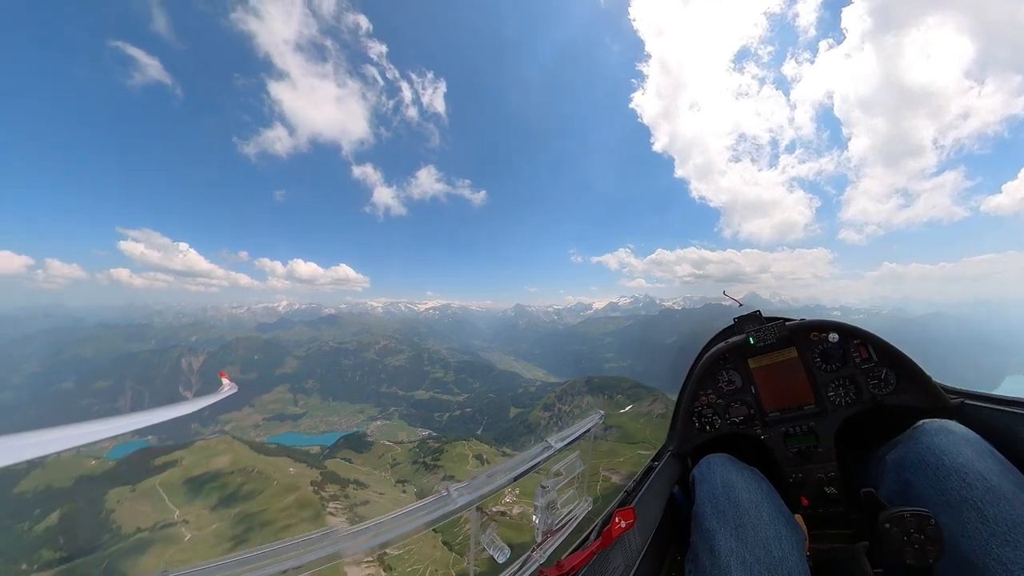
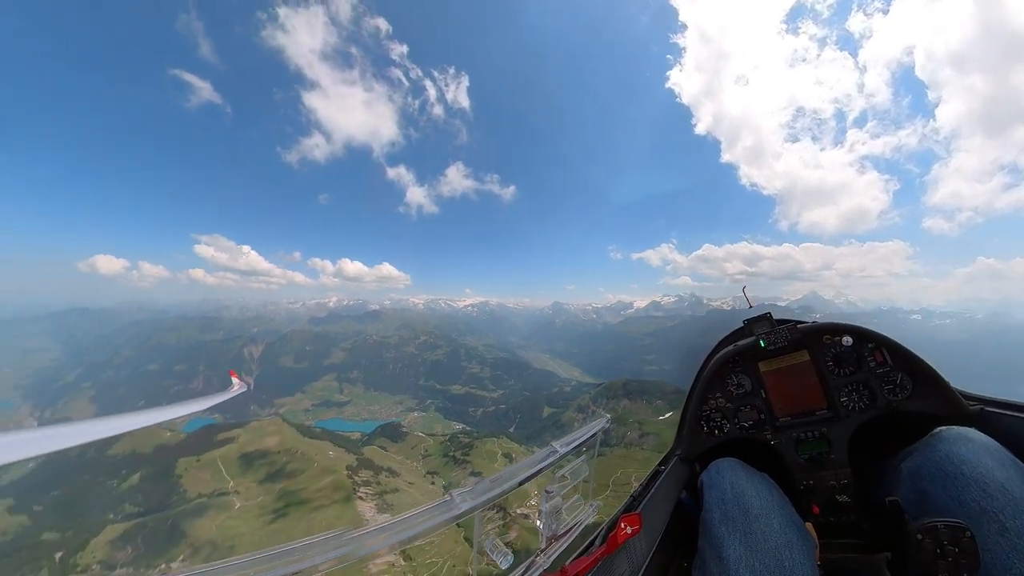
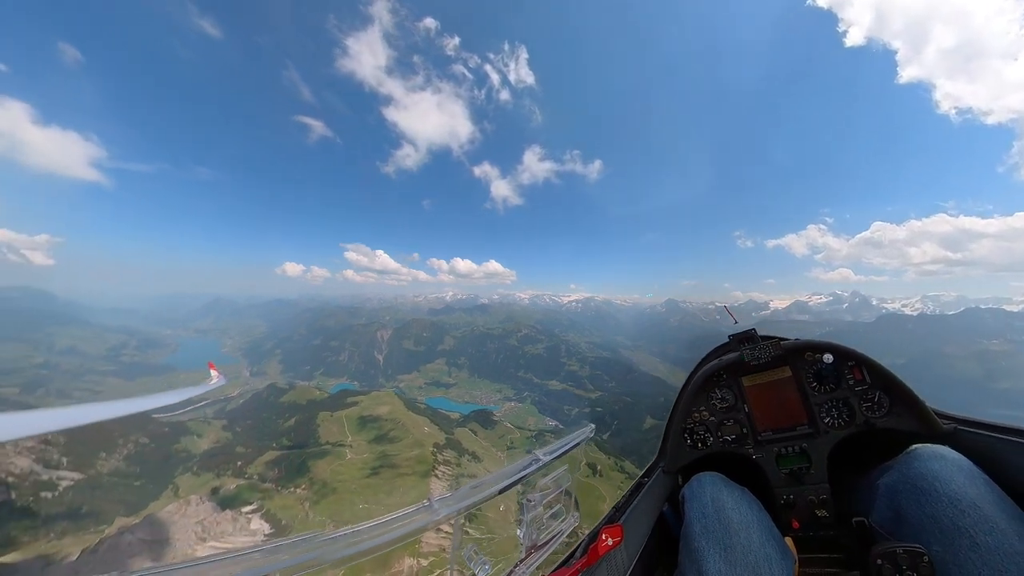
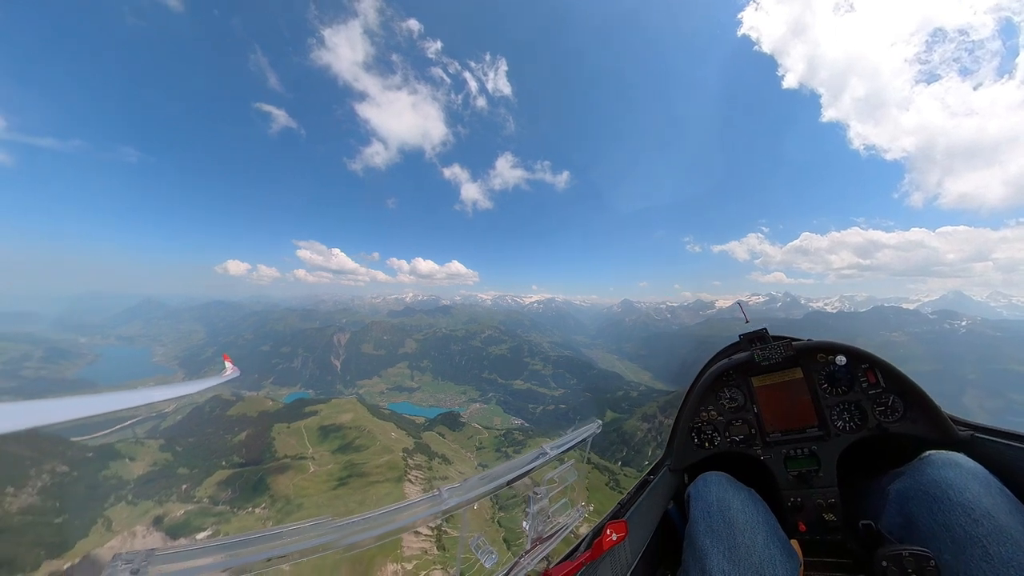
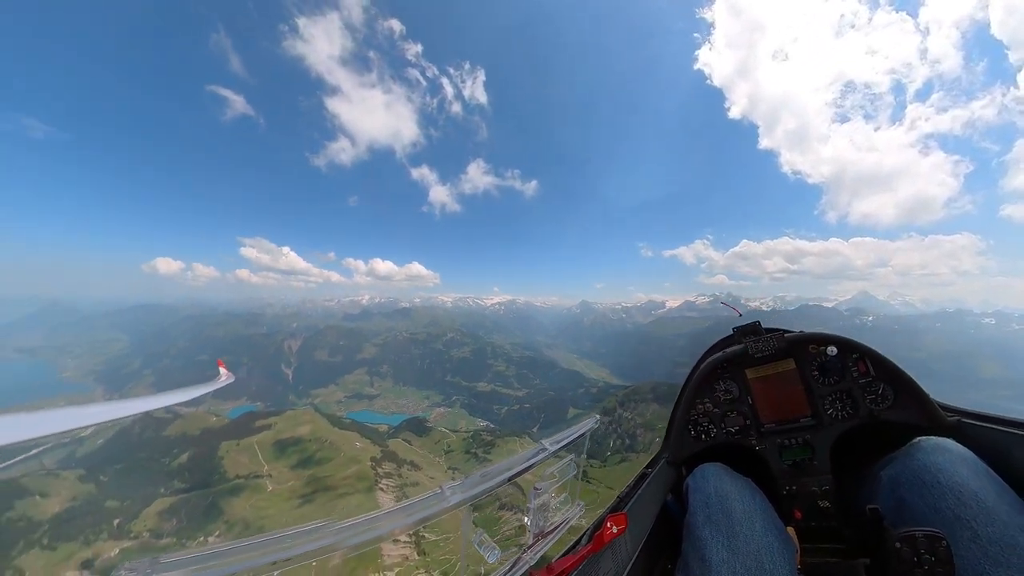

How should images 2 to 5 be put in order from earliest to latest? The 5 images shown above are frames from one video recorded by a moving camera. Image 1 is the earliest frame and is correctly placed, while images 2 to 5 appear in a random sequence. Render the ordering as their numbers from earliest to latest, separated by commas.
2, 5, 4, 3
